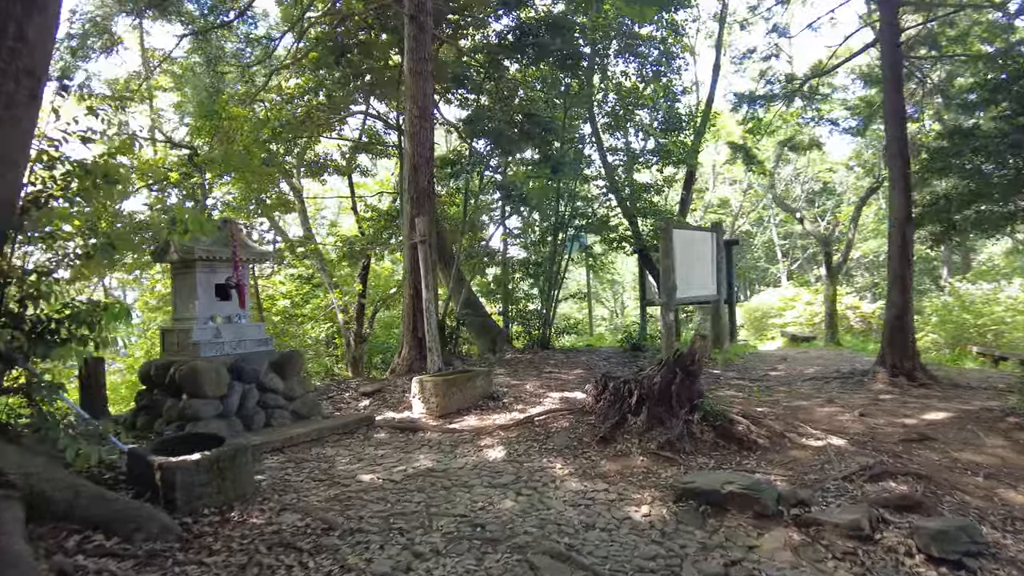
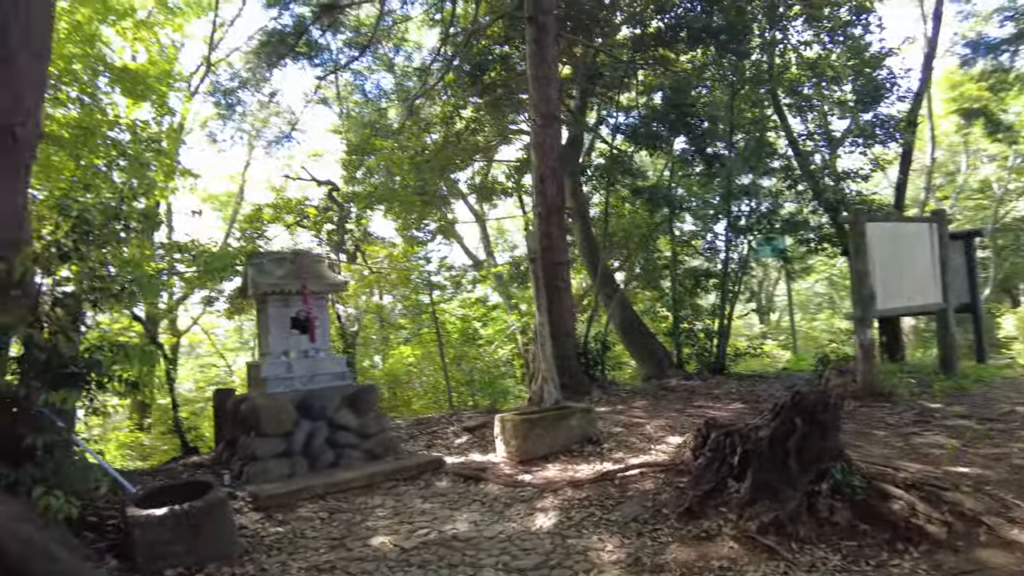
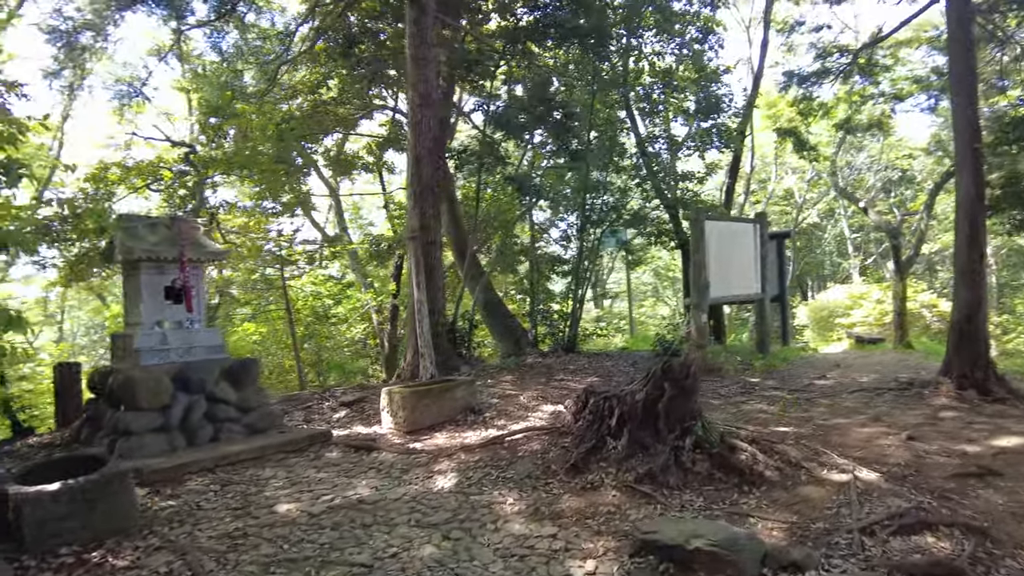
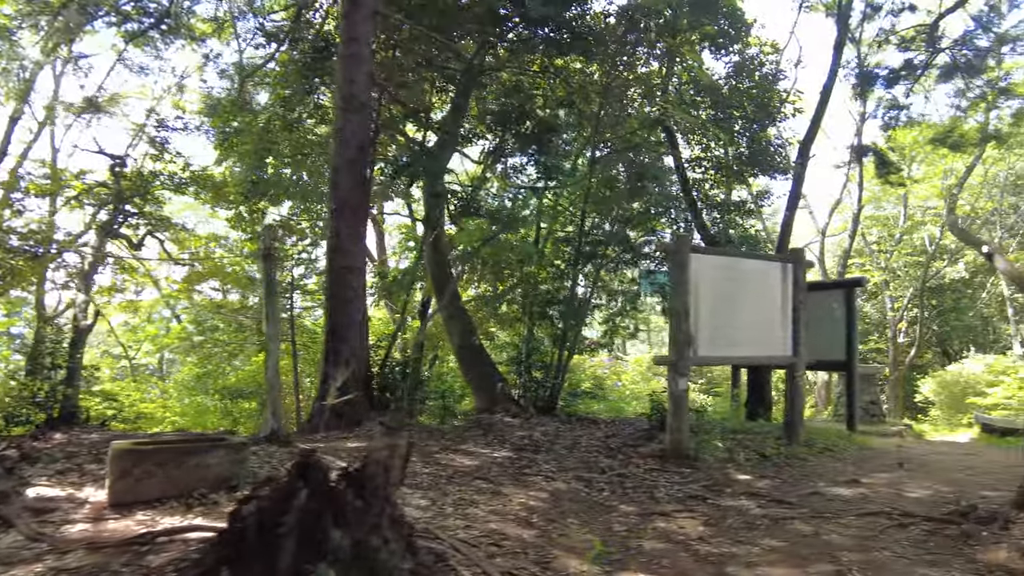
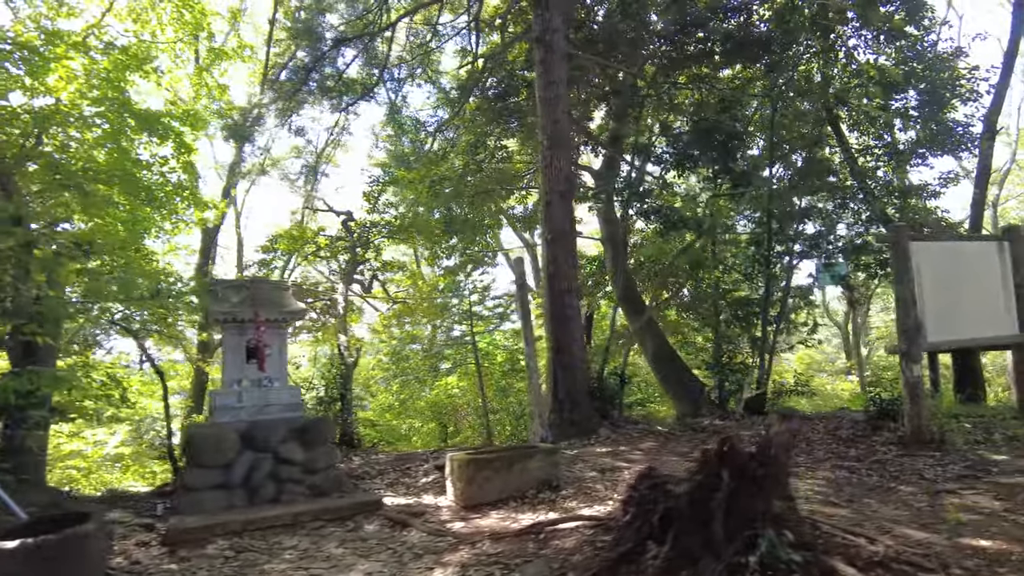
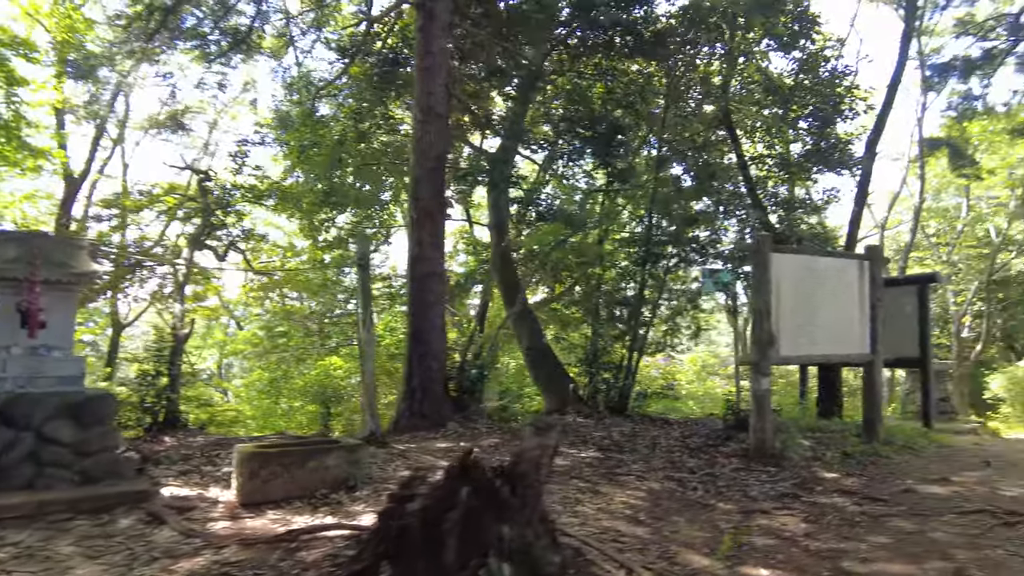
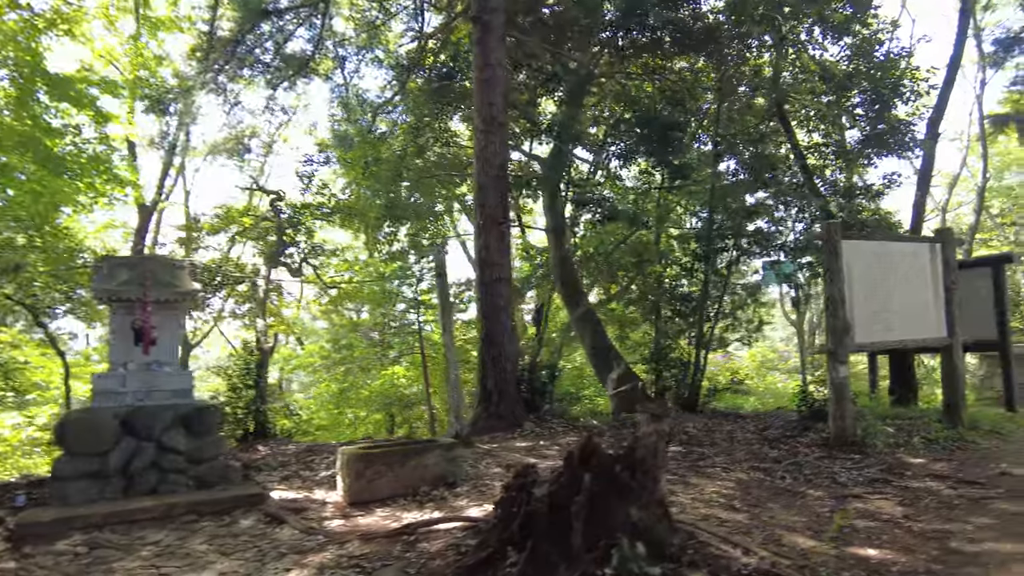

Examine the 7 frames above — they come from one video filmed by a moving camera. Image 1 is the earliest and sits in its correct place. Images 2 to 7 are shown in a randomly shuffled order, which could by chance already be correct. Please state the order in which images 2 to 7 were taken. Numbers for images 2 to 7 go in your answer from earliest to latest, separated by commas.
3, 2, 5, 7, 6, 4
